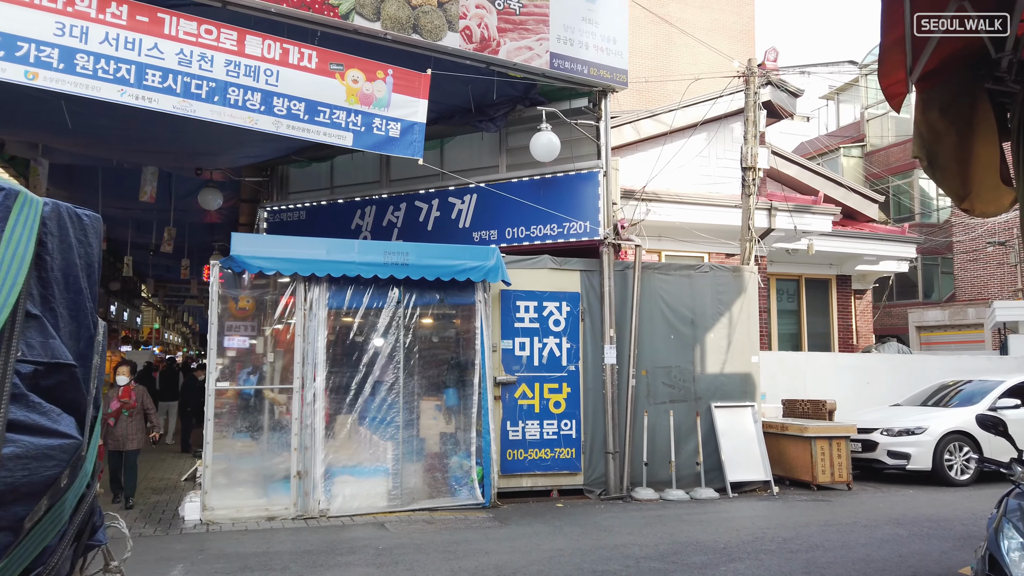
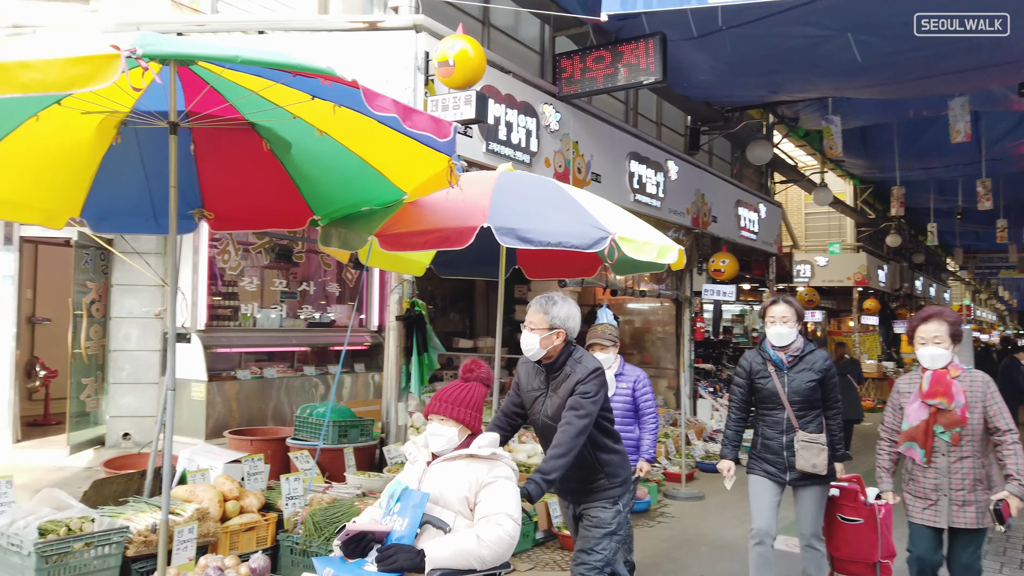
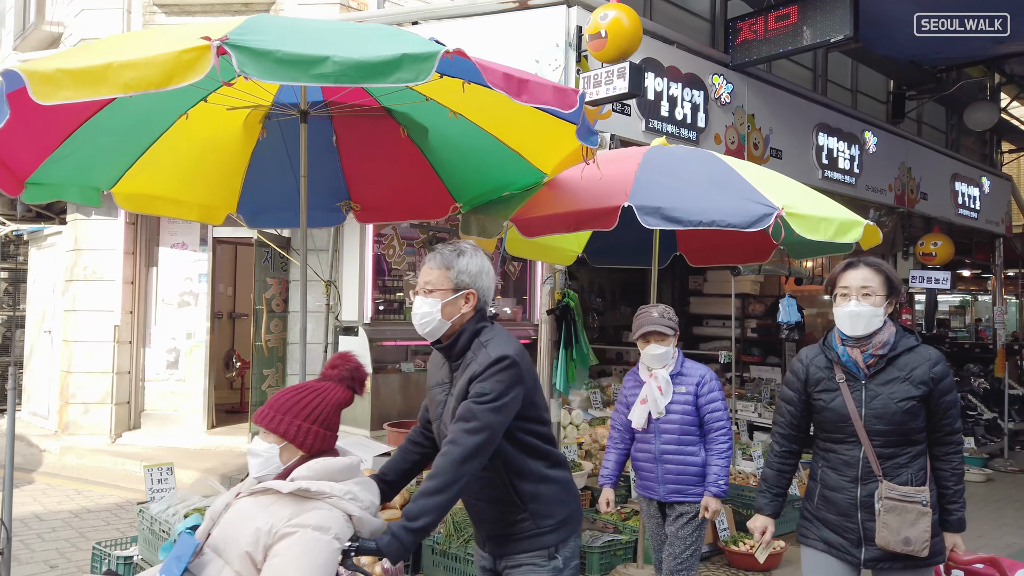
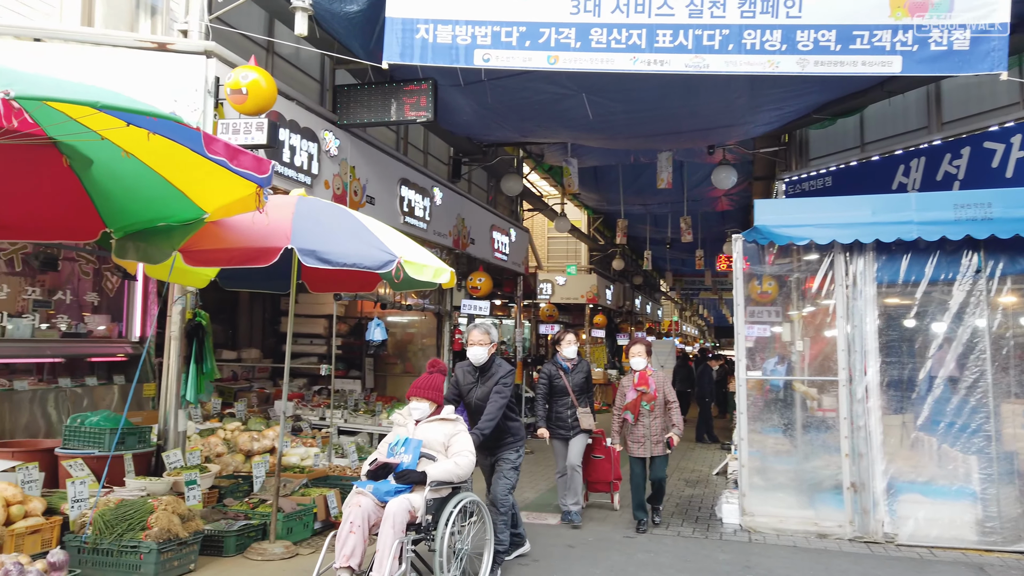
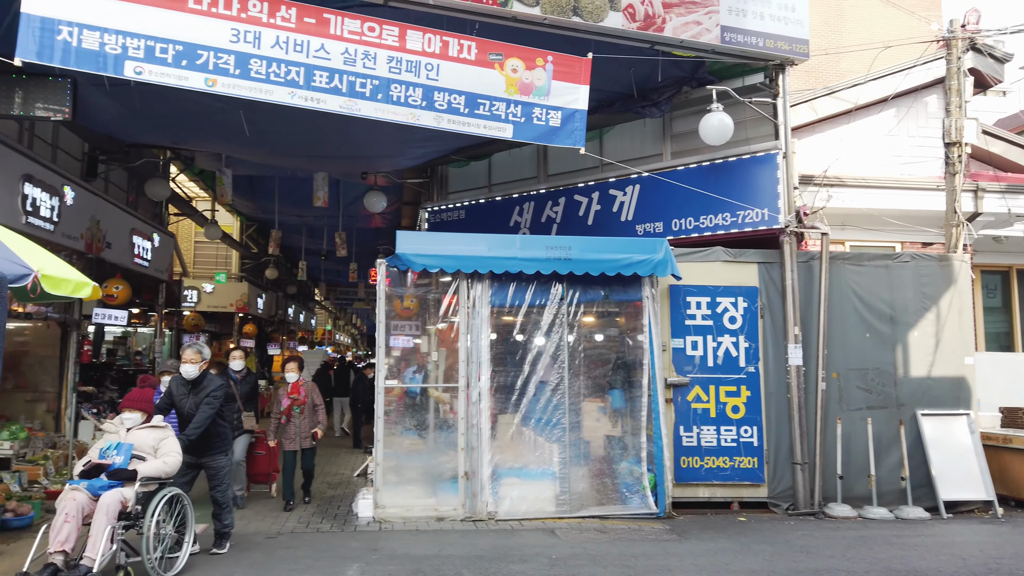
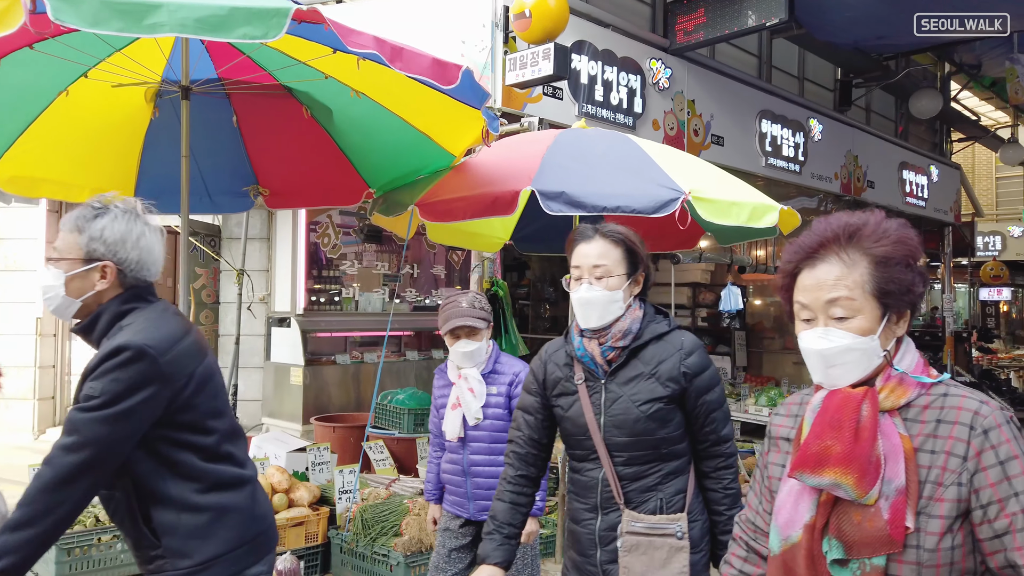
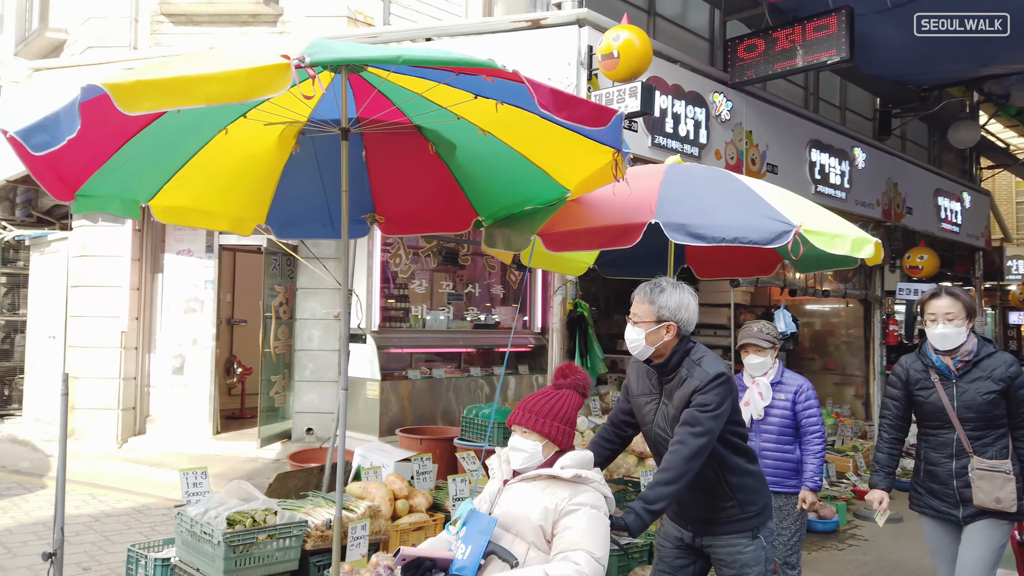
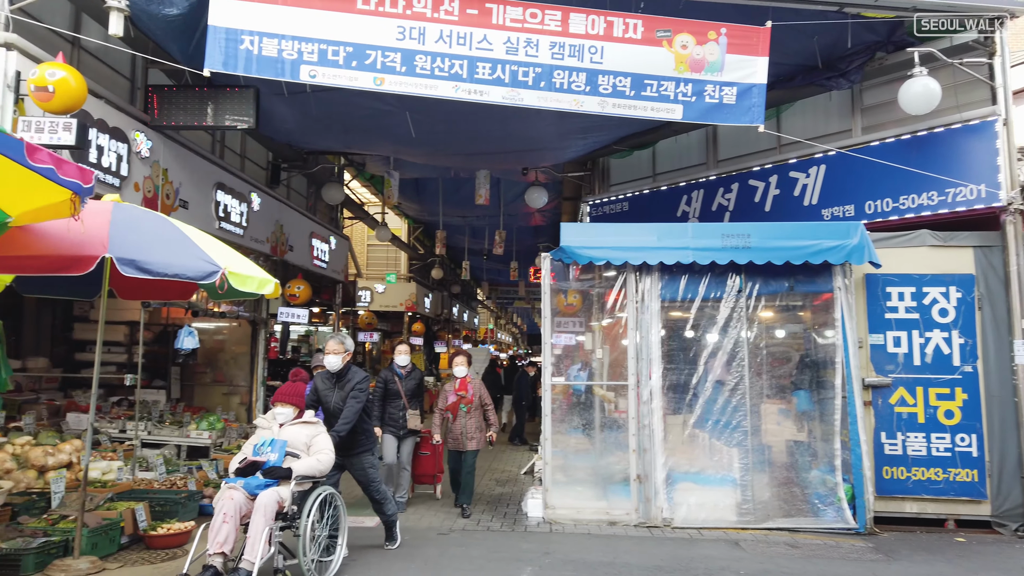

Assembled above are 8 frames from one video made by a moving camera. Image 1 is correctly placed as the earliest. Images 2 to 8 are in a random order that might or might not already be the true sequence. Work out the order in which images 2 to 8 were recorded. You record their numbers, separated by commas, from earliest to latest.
5, 8, 4, 2, 7, 3, 6
